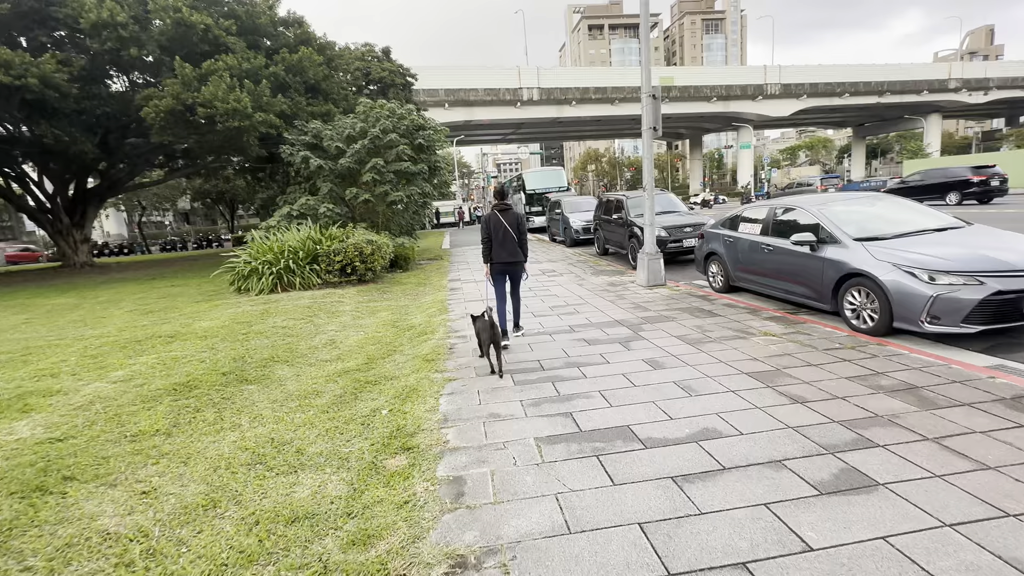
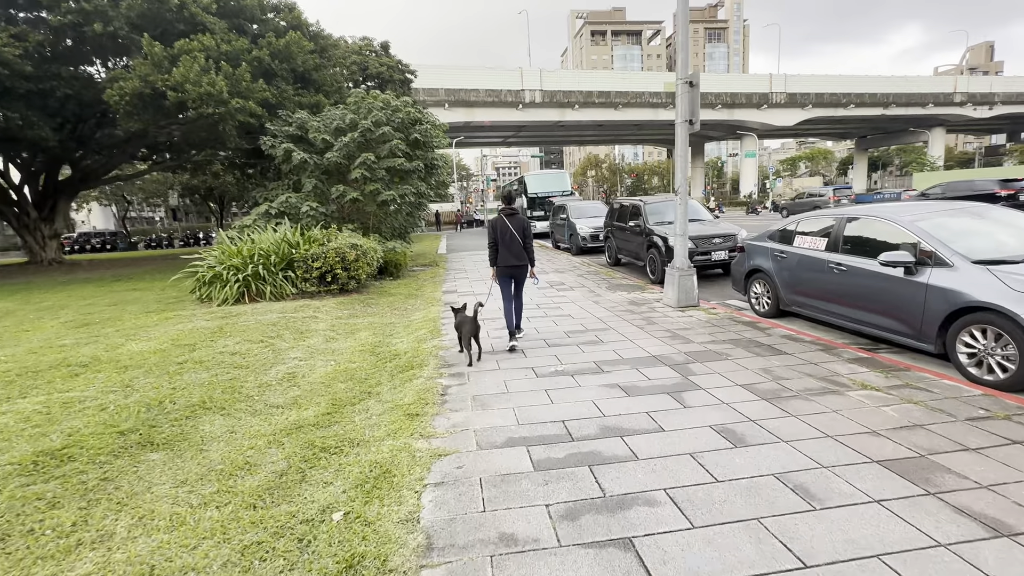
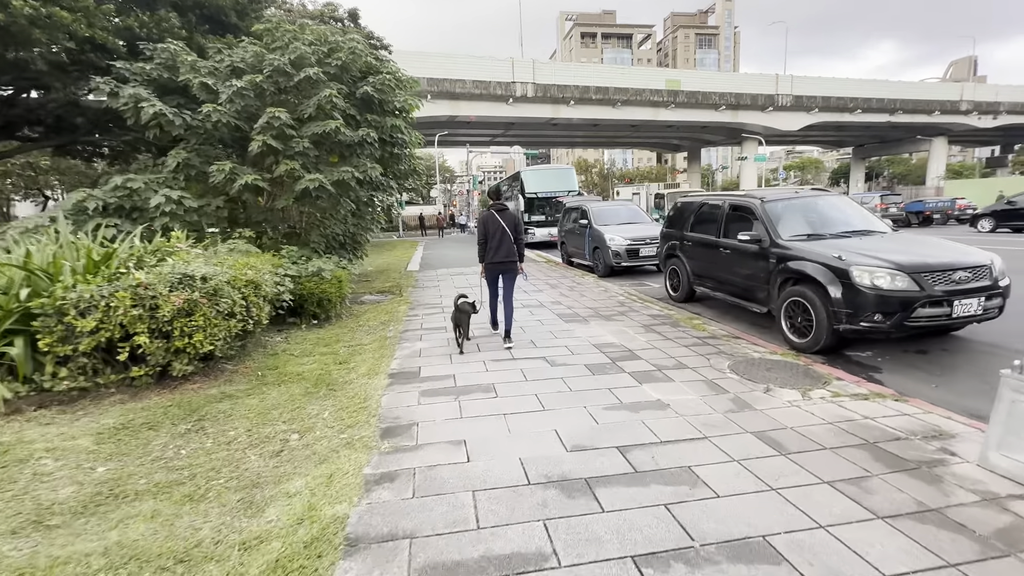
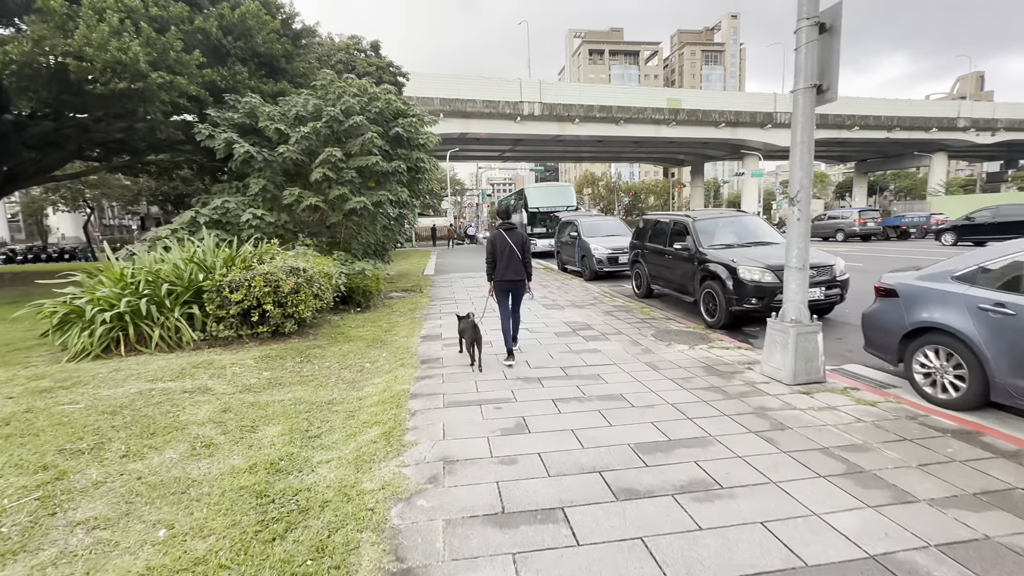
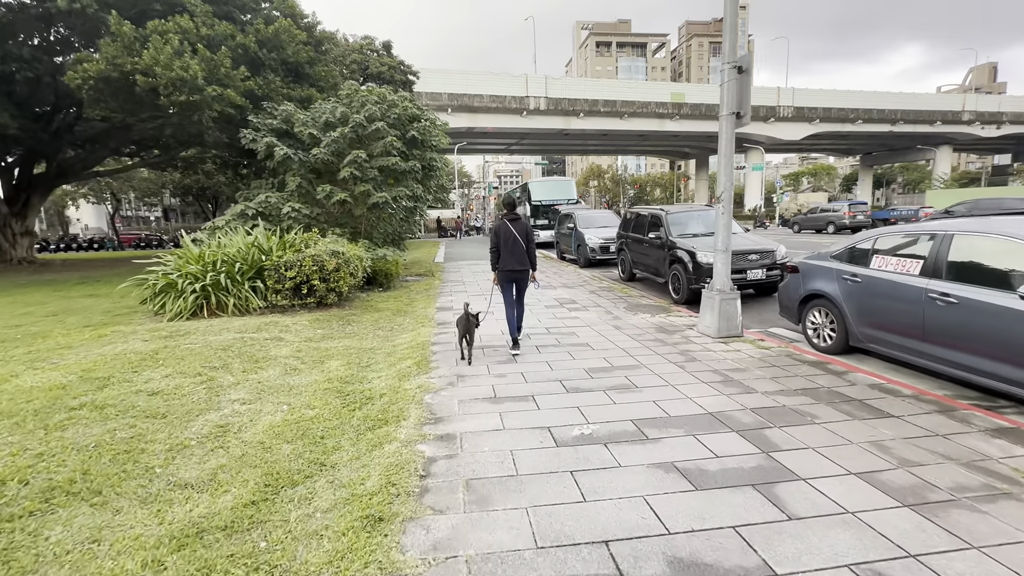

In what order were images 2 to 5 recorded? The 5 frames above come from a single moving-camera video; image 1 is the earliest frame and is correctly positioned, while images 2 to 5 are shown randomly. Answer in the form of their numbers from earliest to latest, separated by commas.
2, 5, 4, 3
